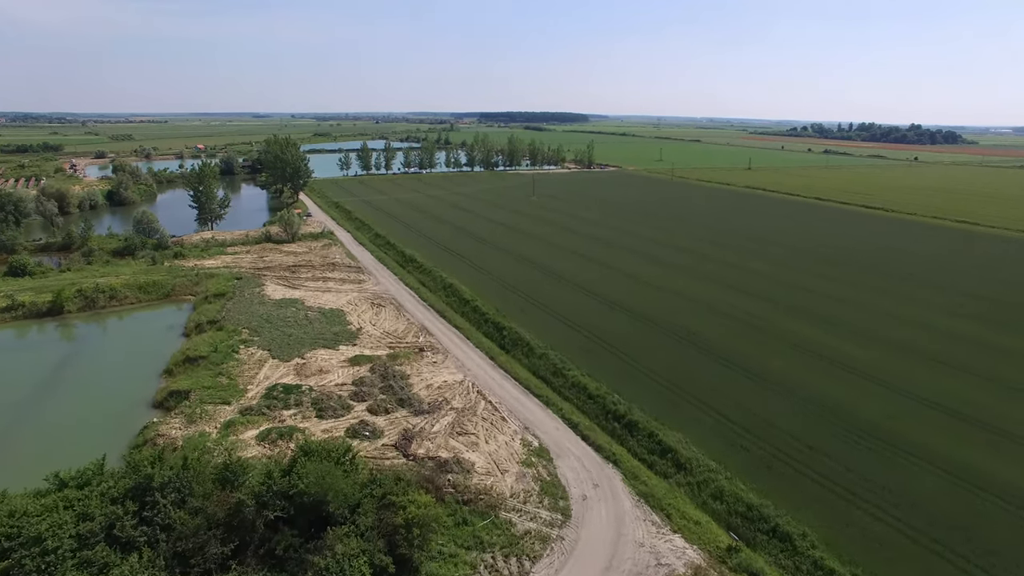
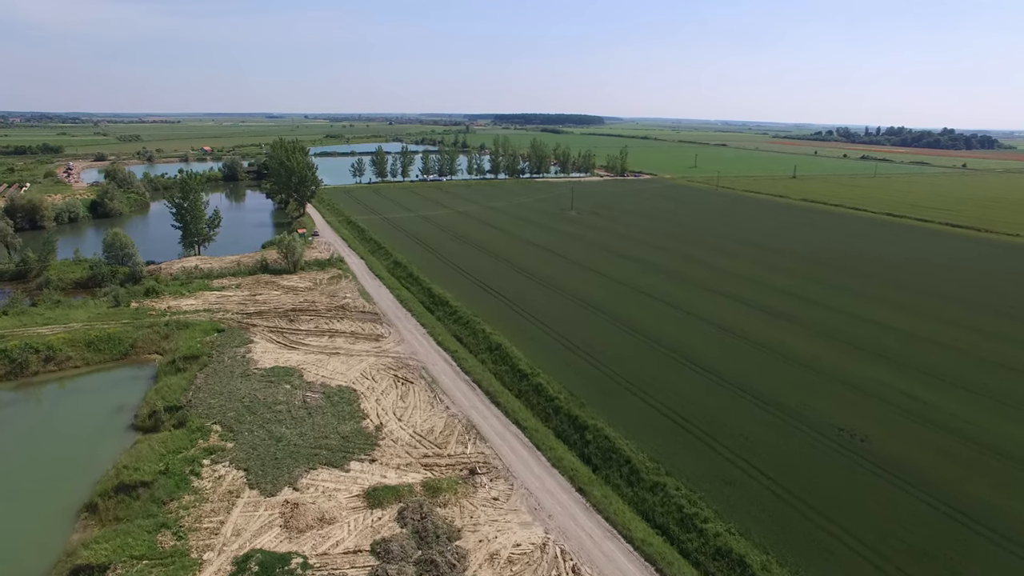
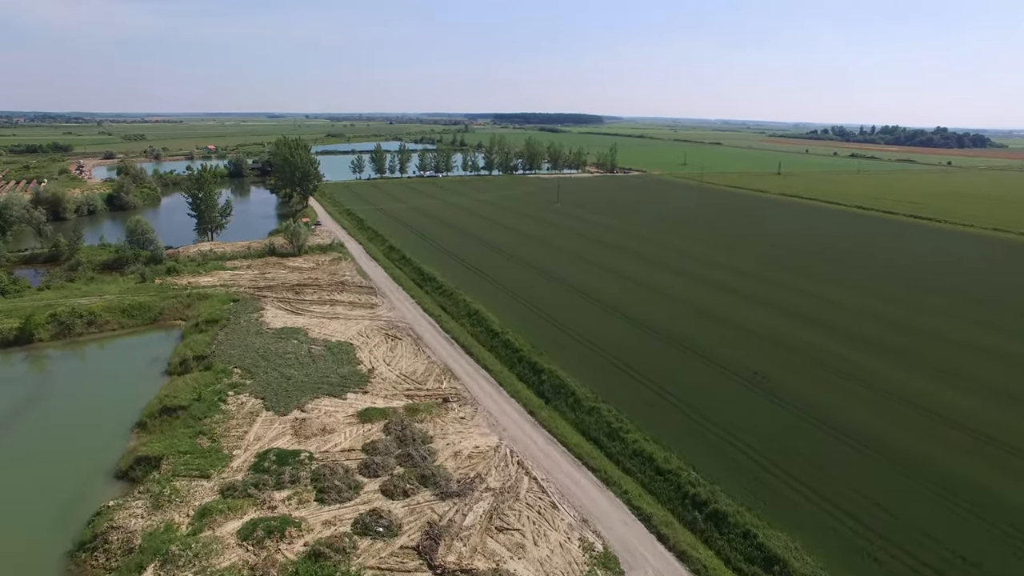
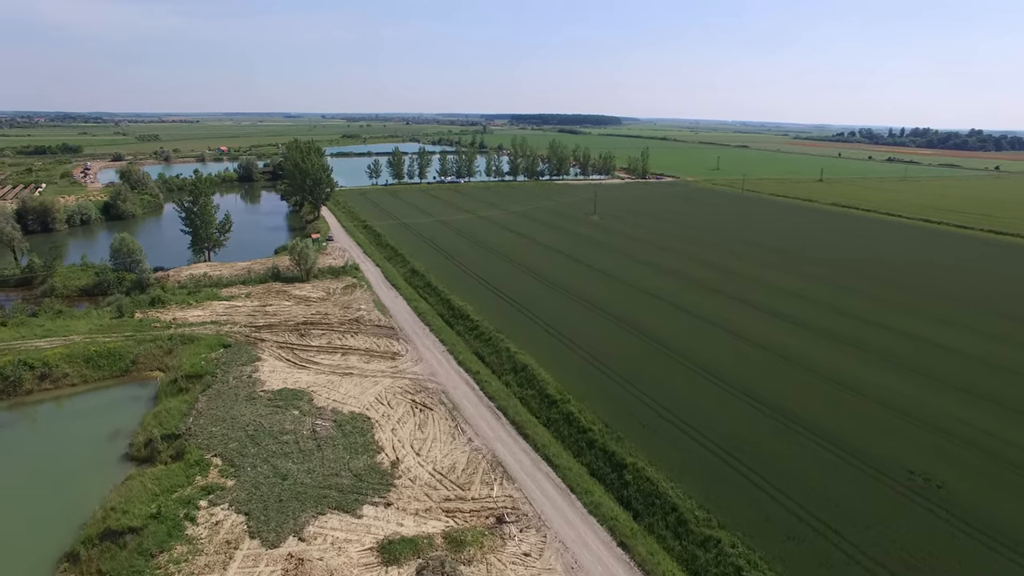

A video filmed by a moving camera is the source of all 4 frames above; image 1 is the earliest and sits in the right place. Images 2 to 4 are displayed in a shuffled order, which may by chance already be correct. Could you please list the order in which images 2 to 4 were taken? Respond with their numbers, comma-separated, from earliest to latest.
3, 2, 4
